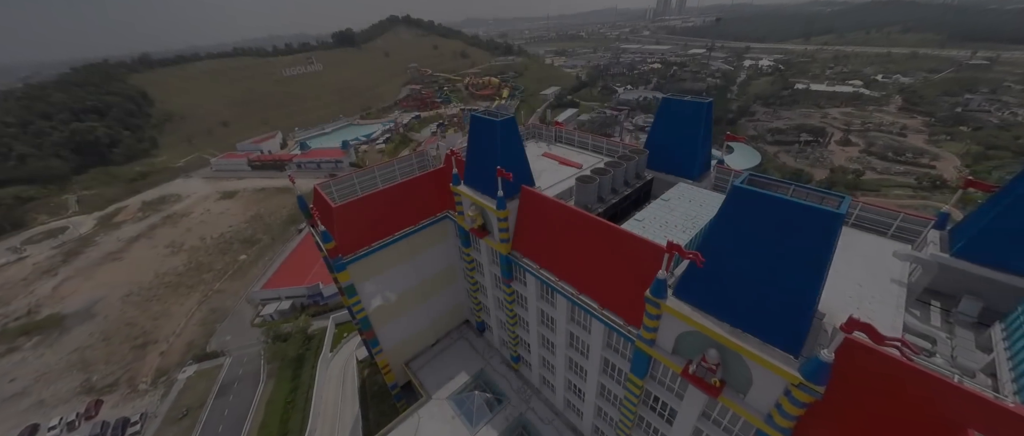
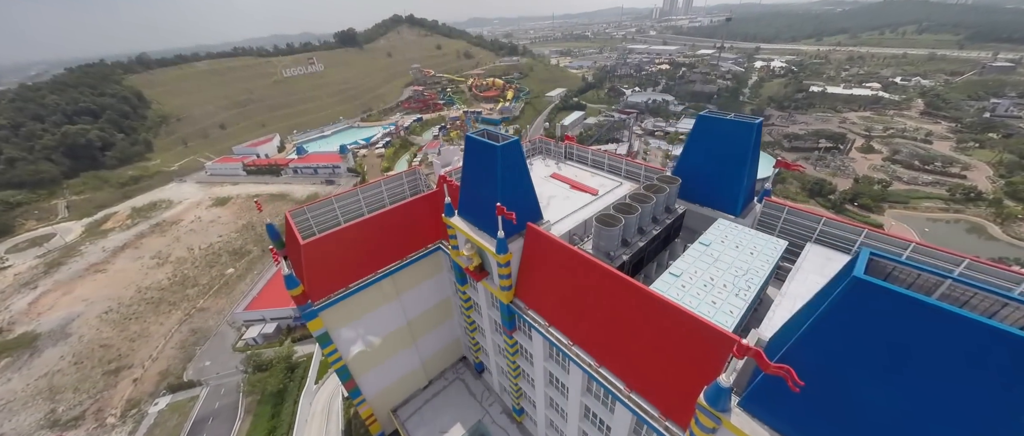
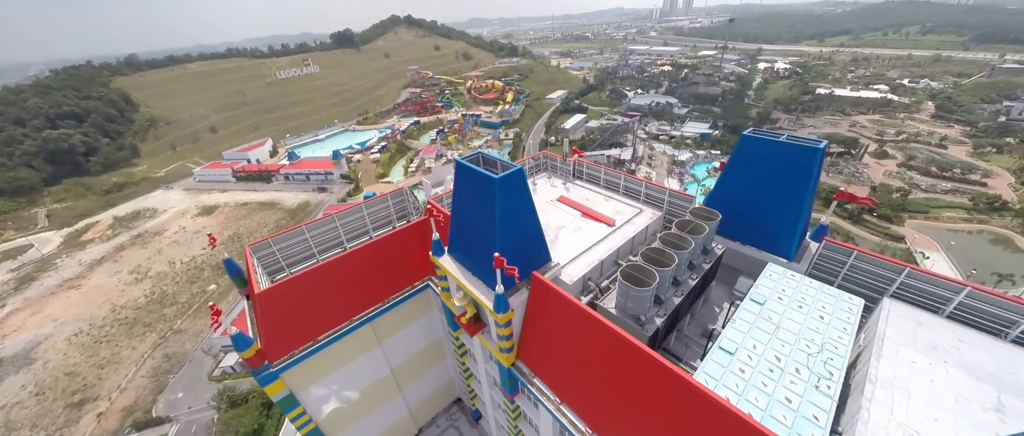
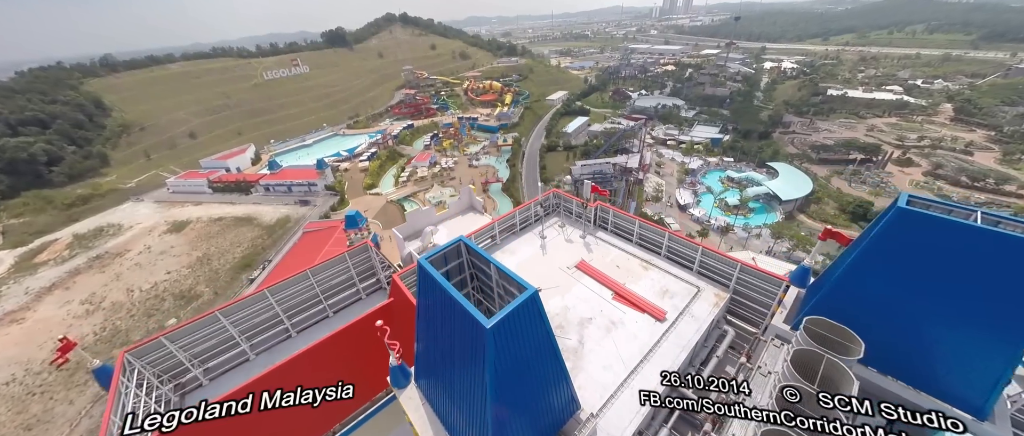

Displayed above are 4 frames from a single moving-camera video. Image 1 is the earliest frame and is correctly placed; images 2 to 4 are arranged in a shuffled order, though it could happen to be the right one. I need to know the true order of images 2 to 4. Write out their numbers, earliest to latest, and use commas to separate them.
2, 3, 4
